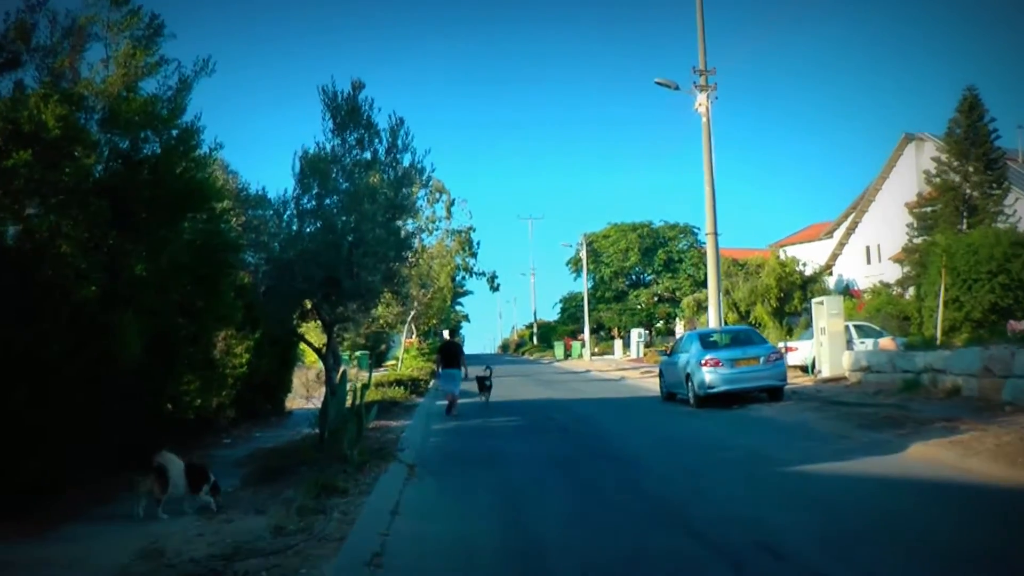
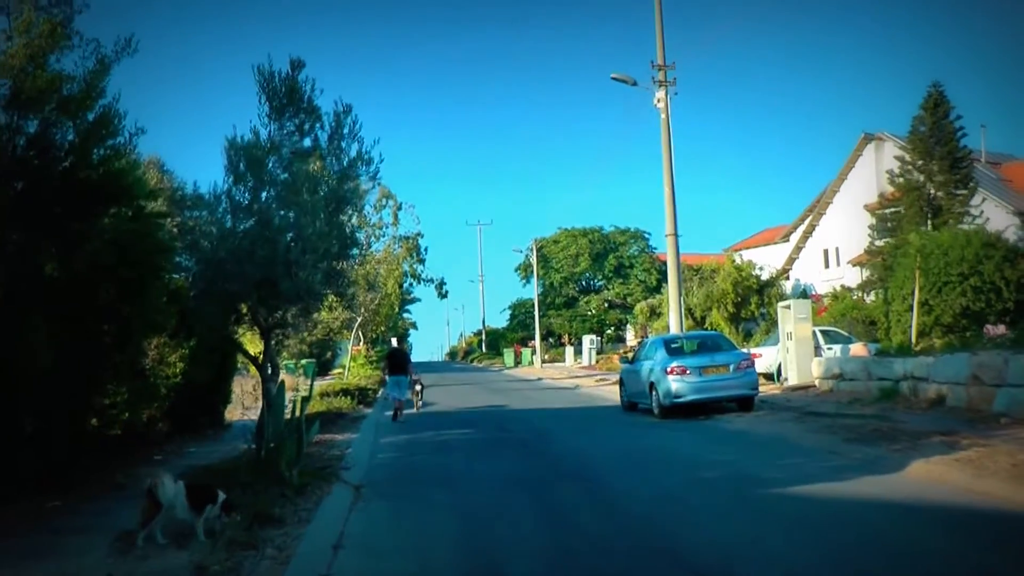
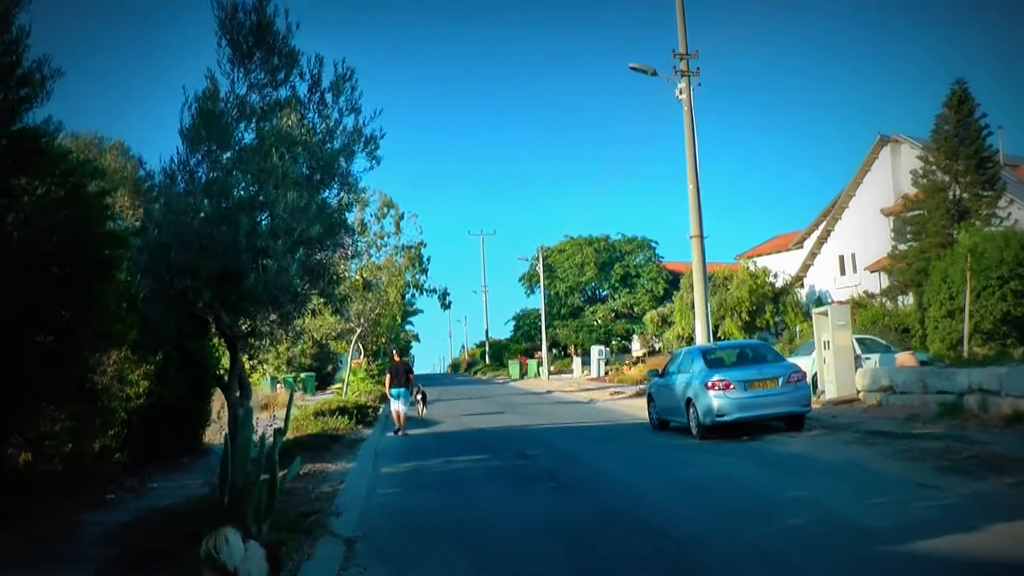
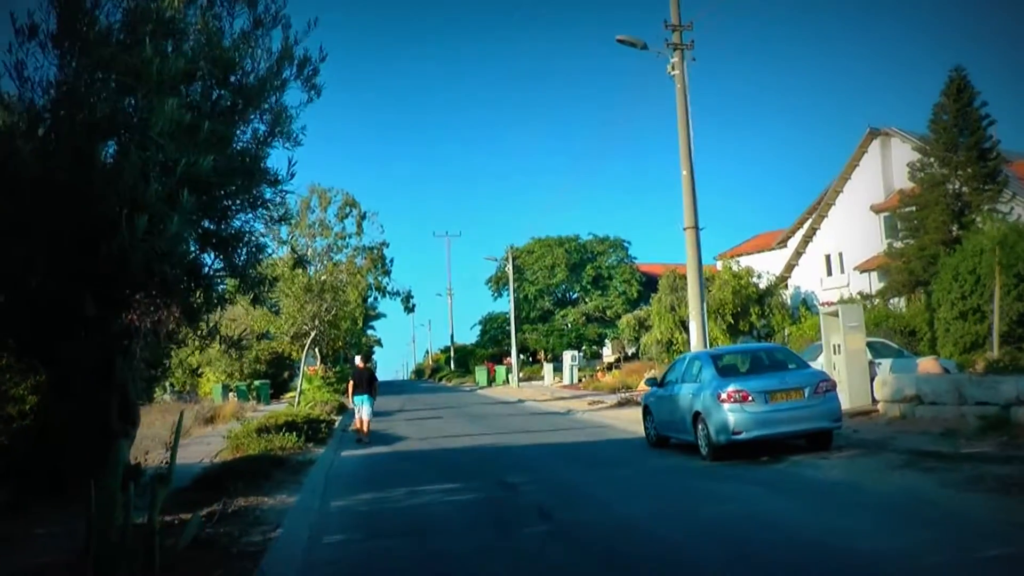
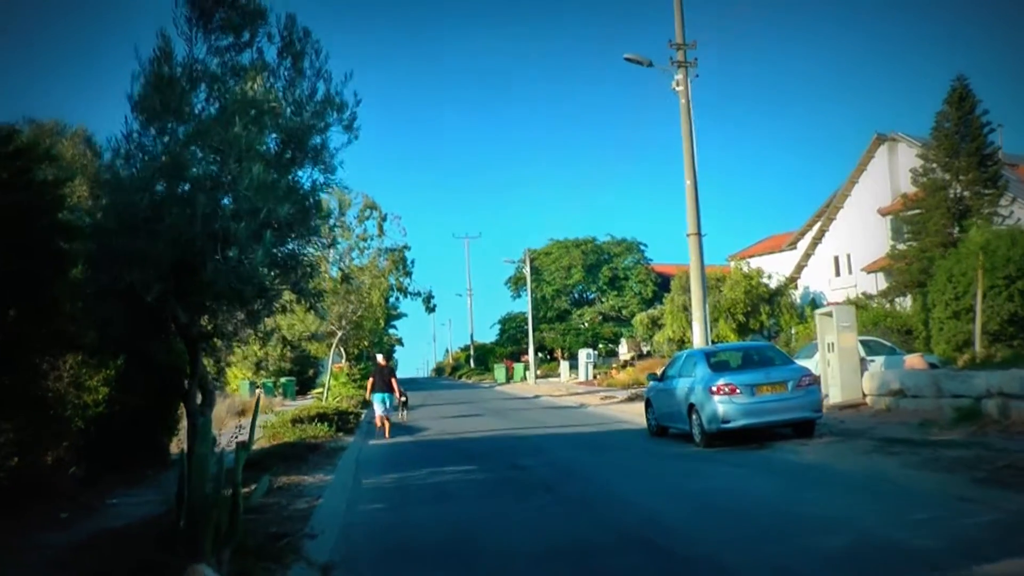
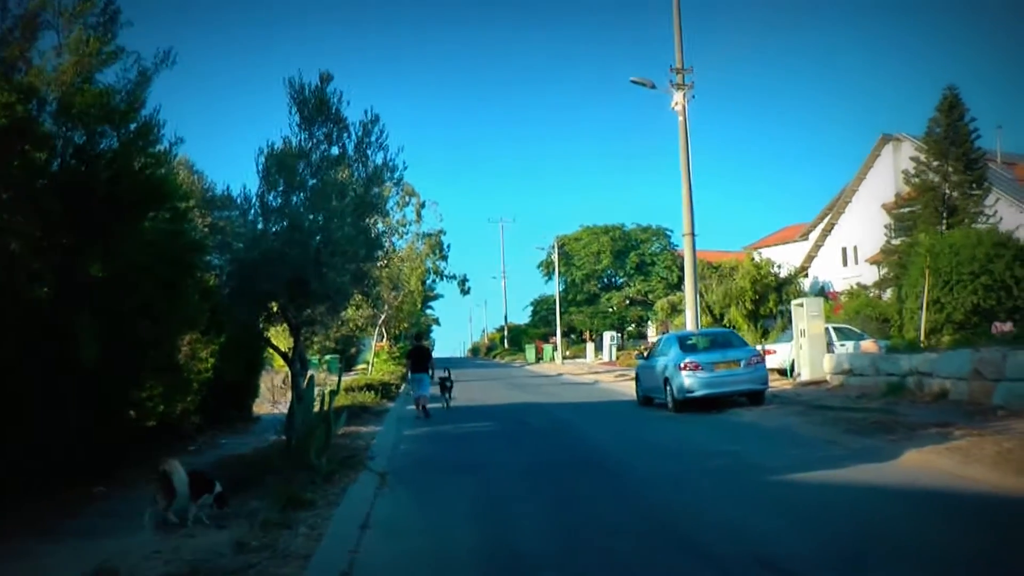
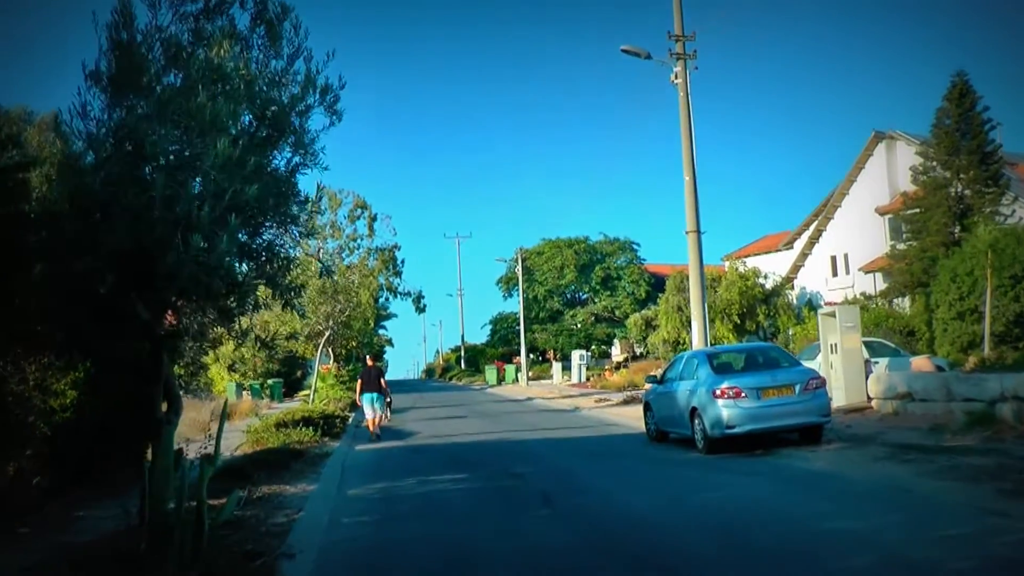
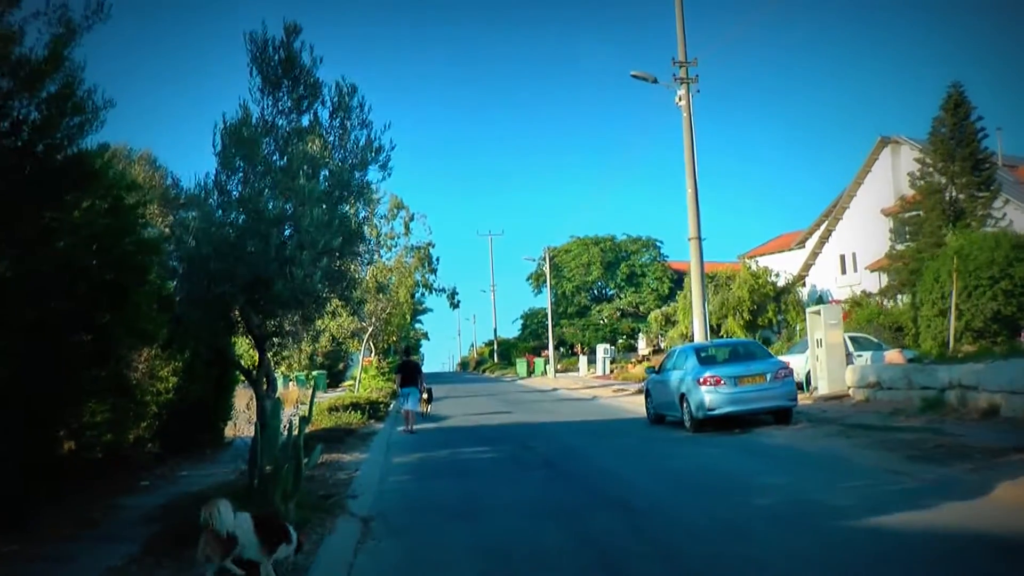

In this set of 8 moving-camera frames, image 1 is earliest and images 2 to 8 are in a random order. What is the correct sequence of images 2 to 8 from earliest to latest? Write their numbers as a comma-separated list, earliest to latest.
6, 2, 8, 3, 5, 7, 4
